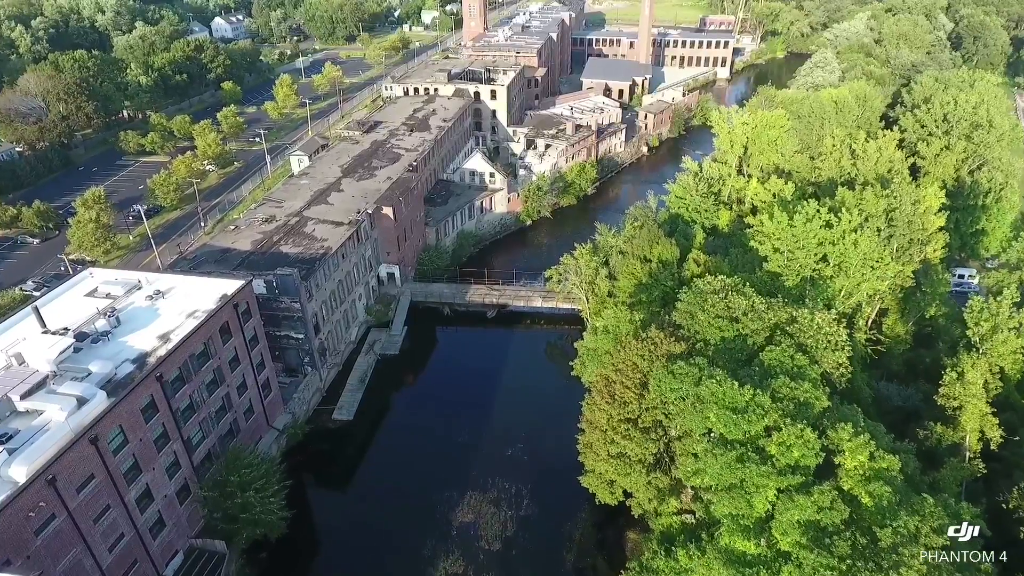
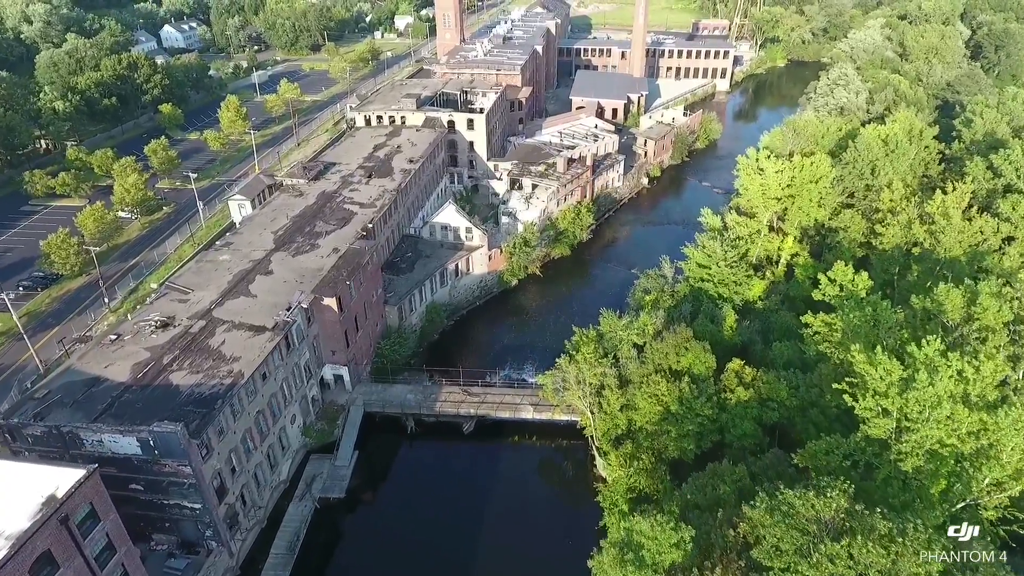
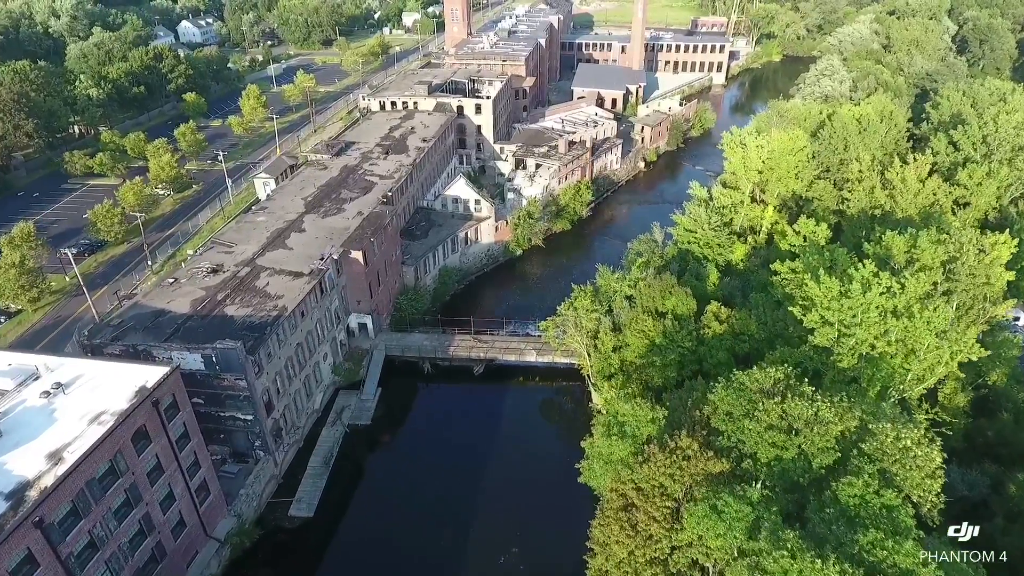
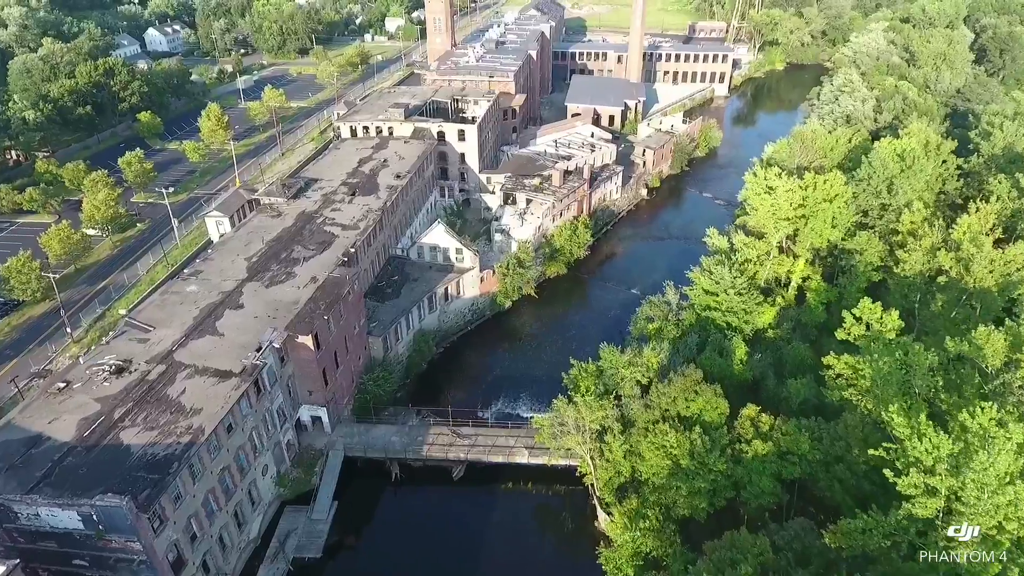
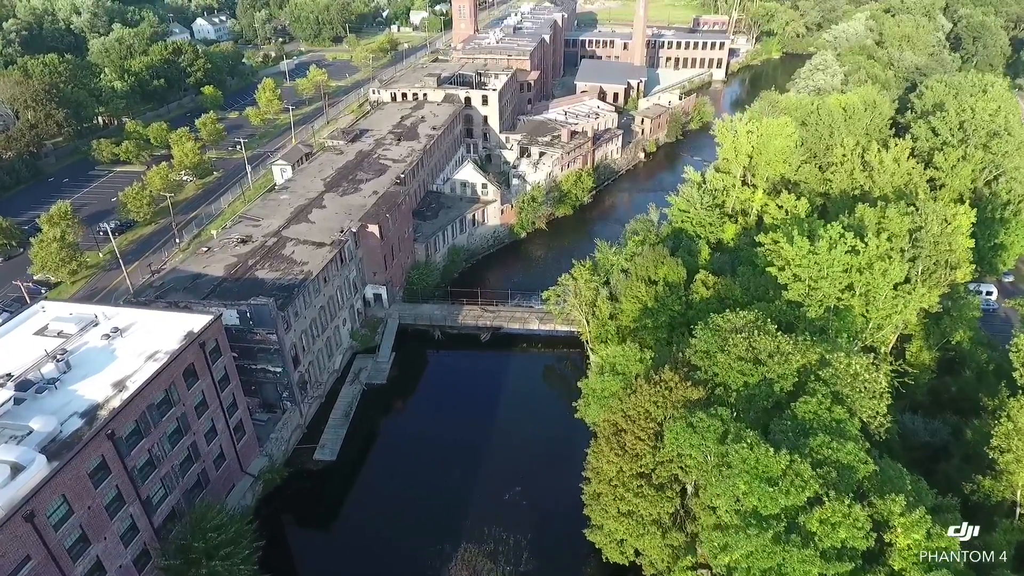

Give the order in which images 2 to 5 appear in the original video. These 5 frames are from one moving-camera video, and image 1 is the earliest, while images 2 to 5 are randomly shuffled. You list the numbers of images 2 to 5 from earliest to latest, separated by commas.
5, 3, 2, 4
